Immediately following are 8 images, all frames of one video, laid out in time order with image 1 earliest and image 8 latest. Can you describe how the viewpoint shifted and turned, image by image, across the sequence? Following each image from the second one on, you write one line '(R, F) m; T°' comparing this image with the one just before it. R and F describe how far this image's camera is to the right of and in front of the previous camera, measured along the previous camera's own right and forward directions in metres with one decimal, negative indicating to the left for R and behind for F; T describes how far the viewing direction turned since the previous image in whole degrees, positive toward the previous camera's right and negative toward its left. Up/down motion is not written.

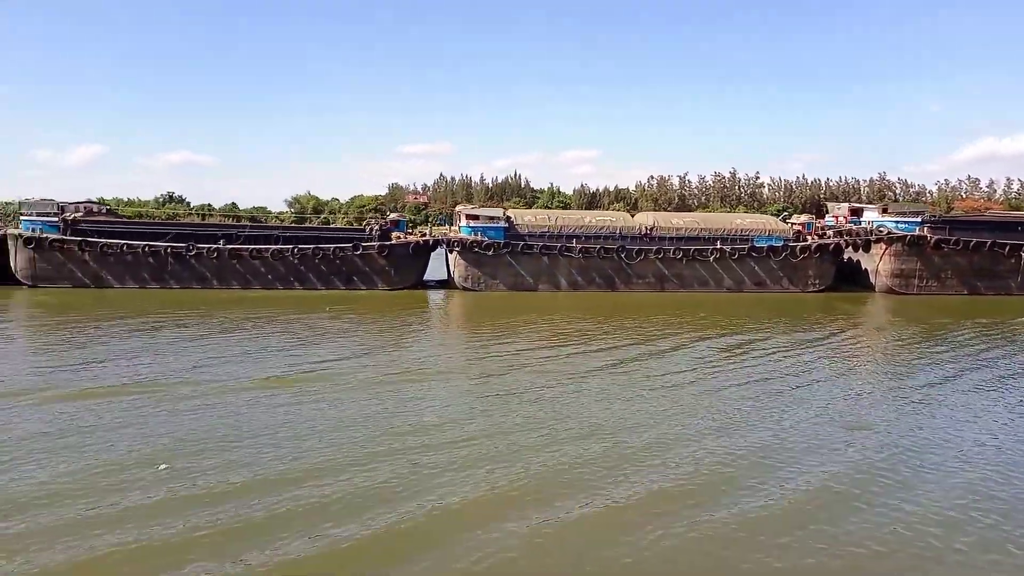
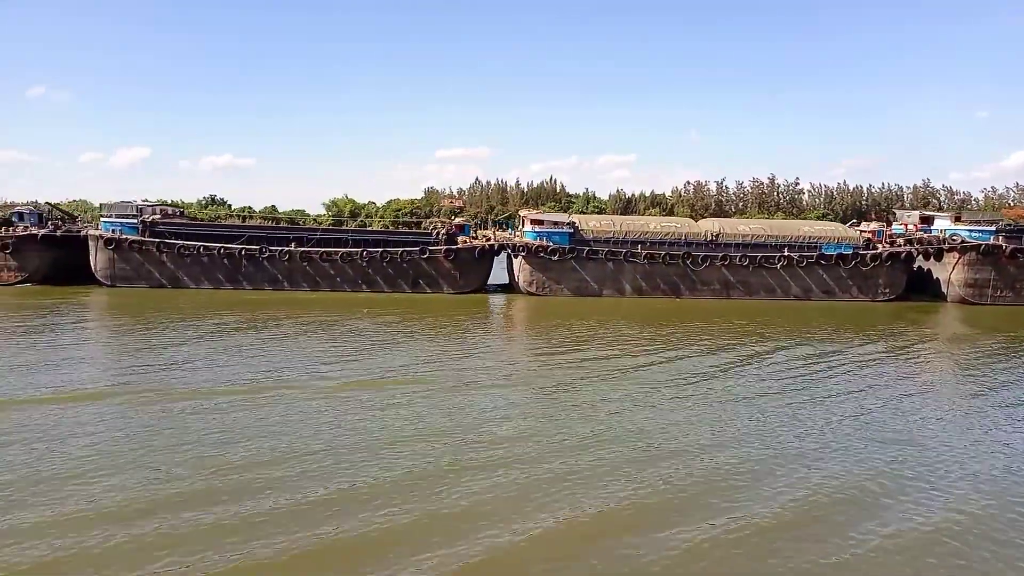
(-0.7, 0.0) m; -3°
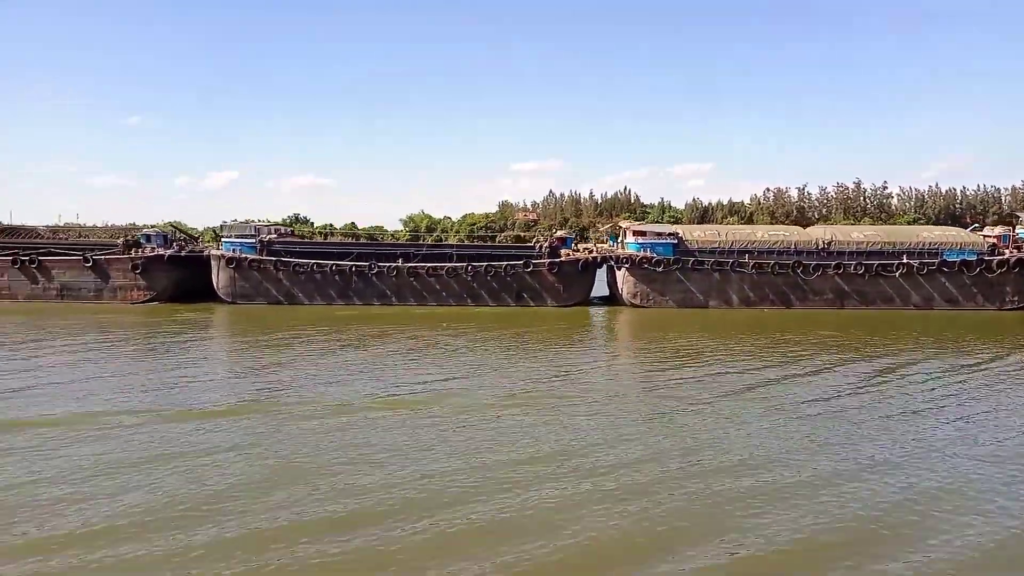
(-0.7, 0.0) m; -6°
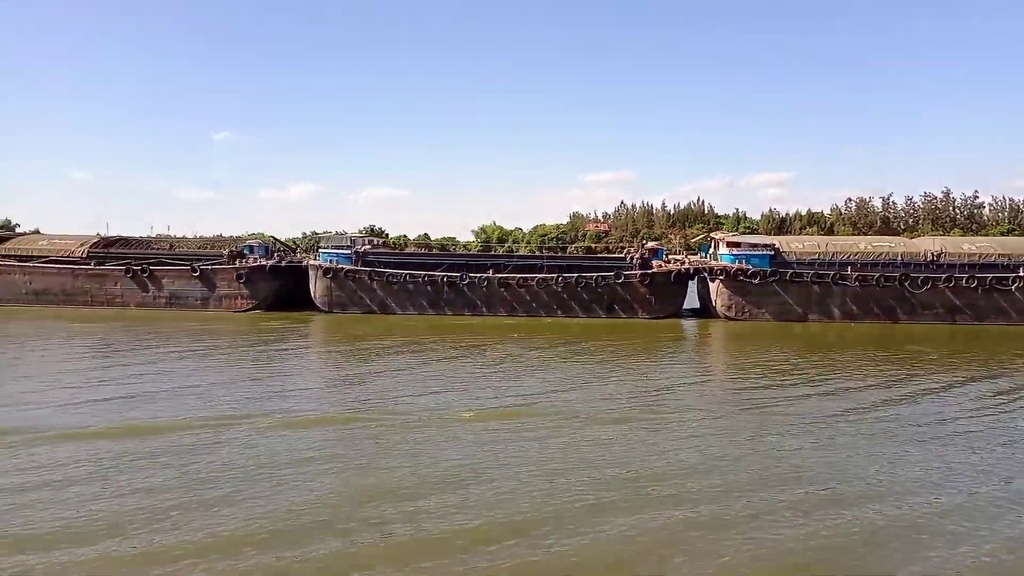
(-0.5, 0.0) m; -6°
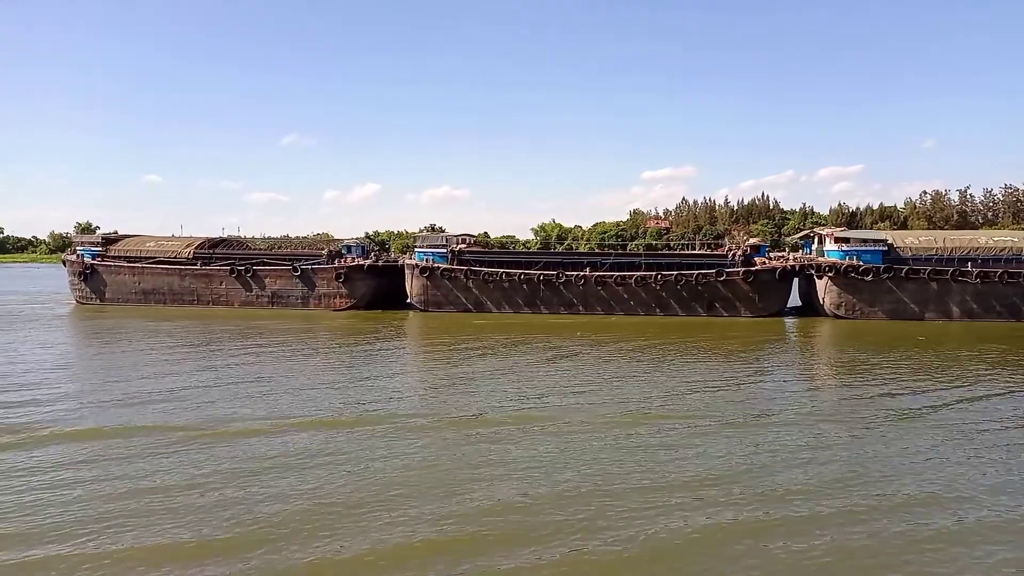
(-0.9, 0.0) m; -5°
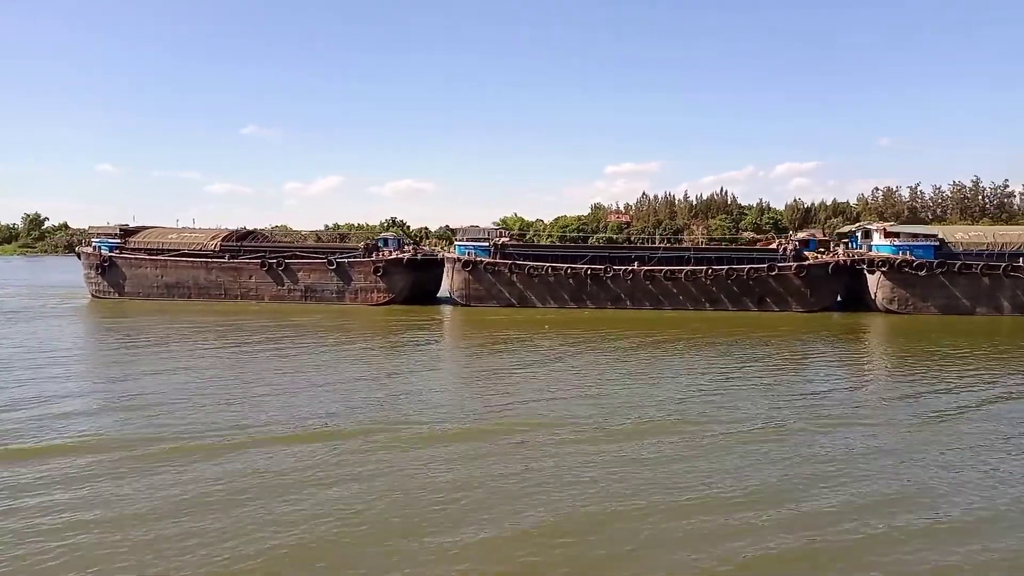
(-2.1, +0.4) m; +3°
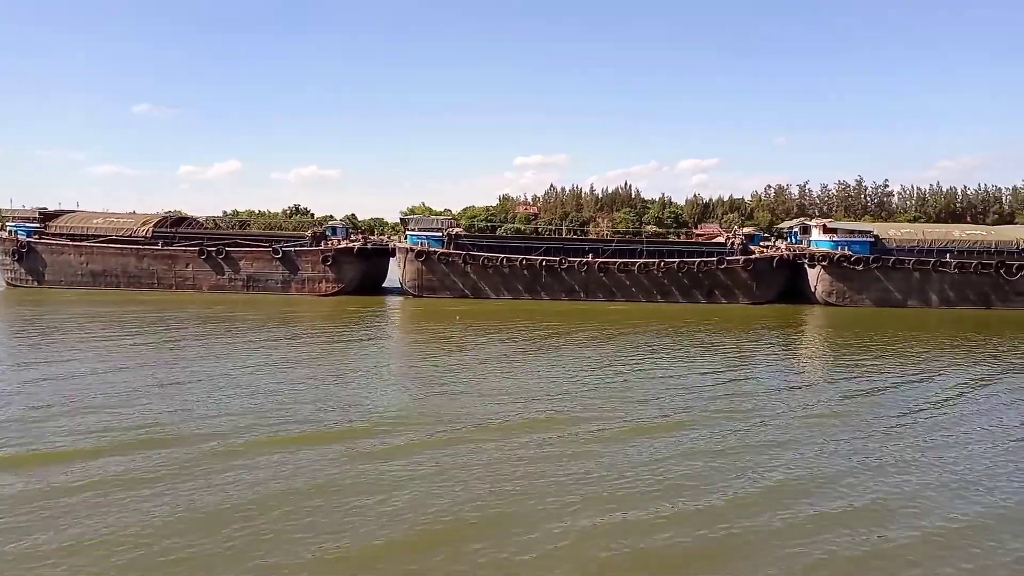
(-0.8, +0.2) m; +6°
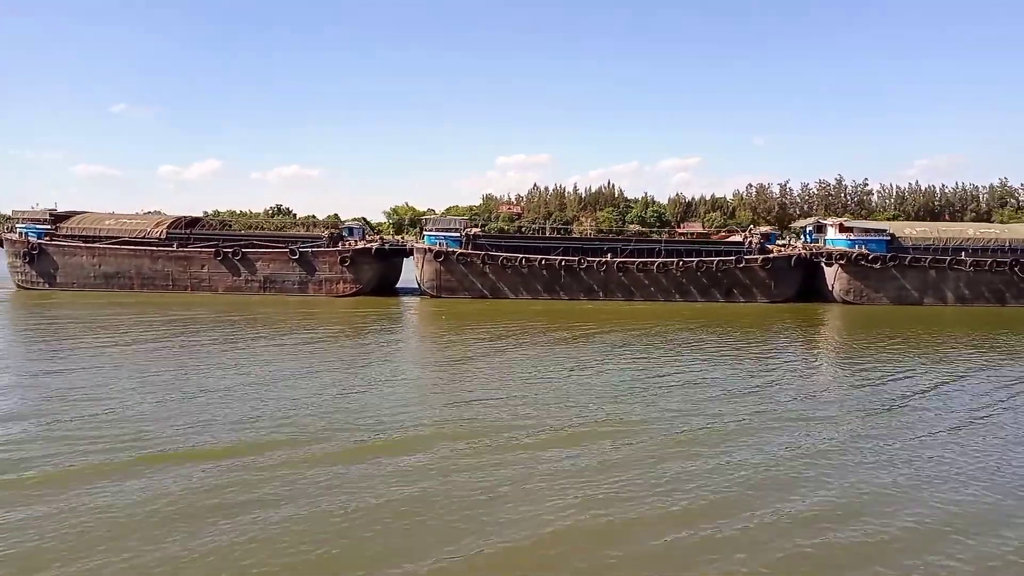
(-0.9, 0.0) m; +1°
